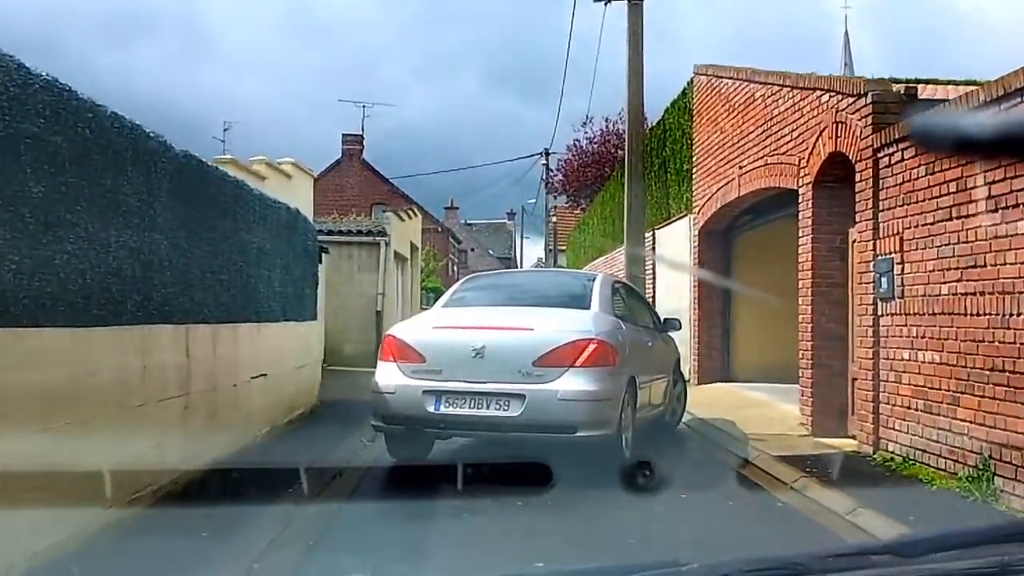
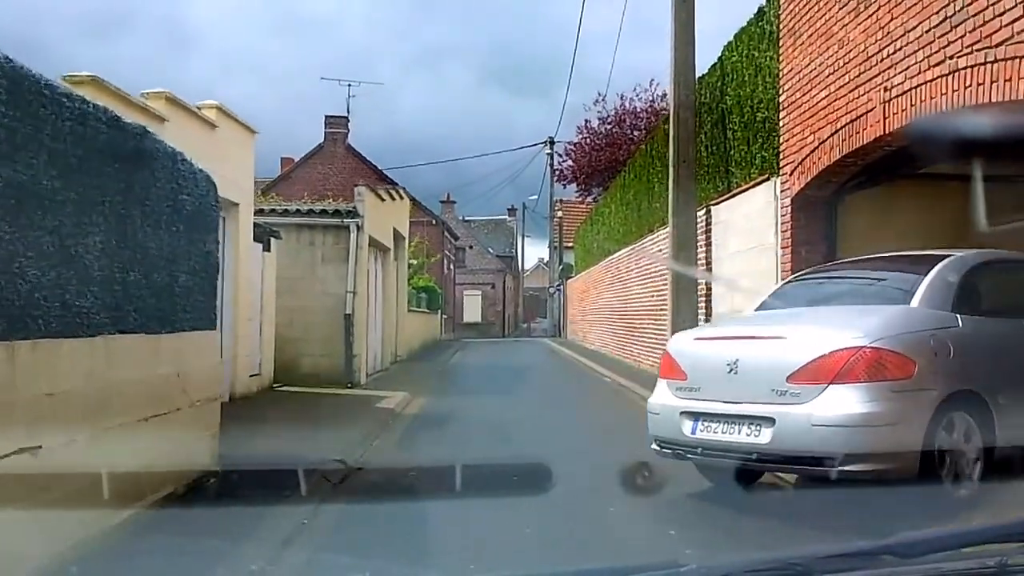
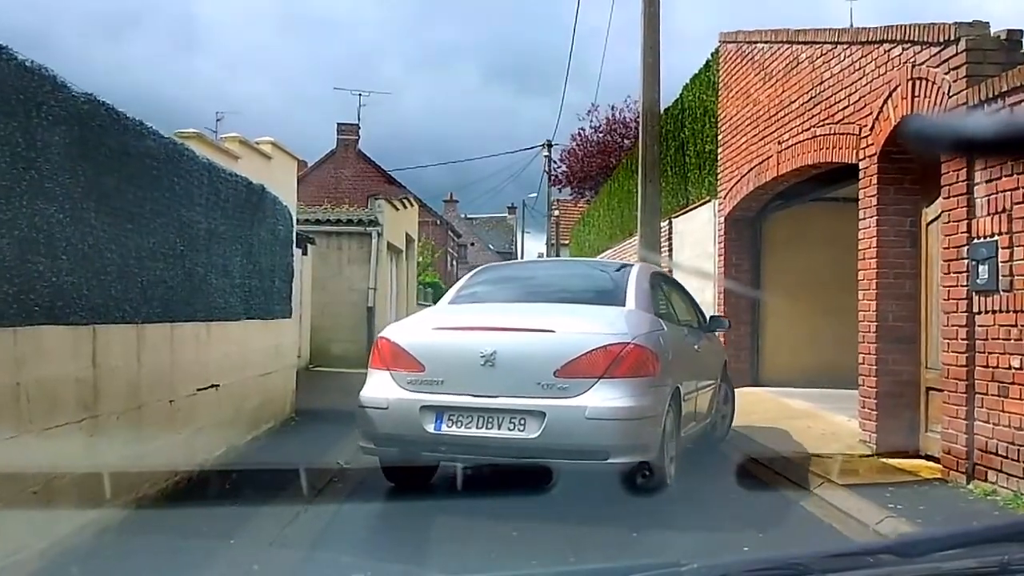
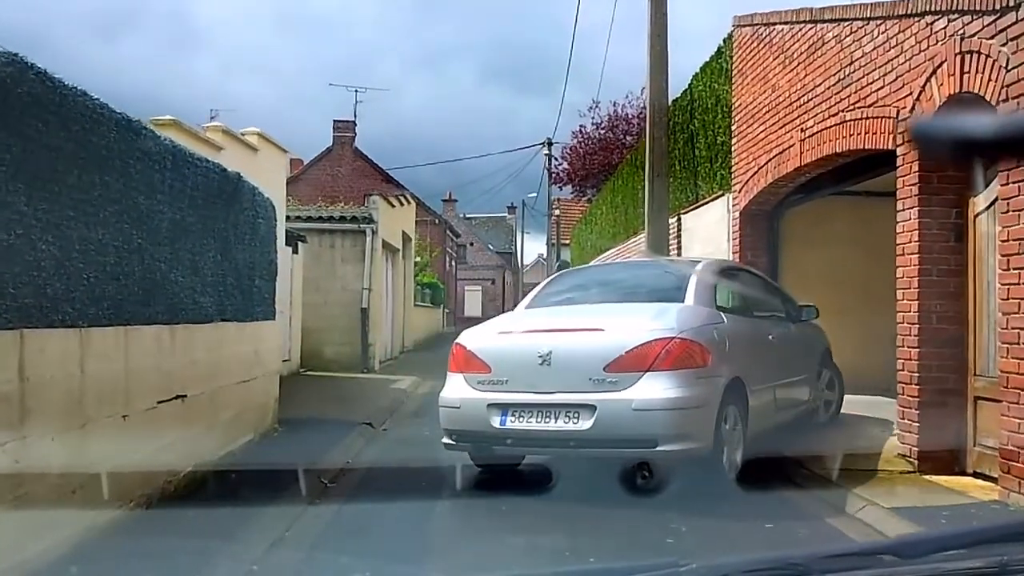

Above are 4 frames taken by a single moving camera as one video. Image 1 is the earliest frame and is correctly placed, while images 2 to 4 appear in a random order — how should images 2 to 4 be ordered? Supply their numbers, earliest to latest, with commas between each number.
3, 4, 2
